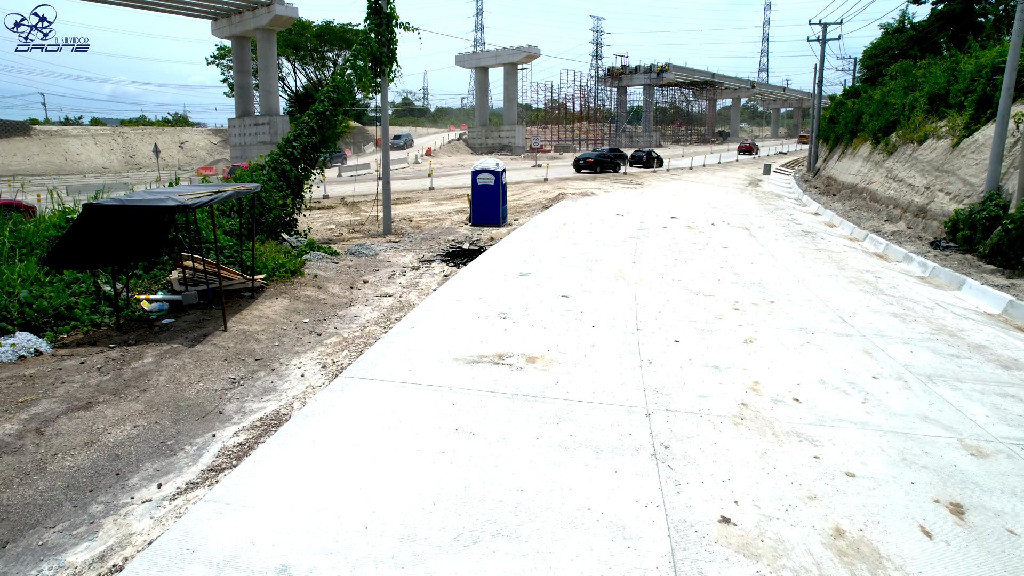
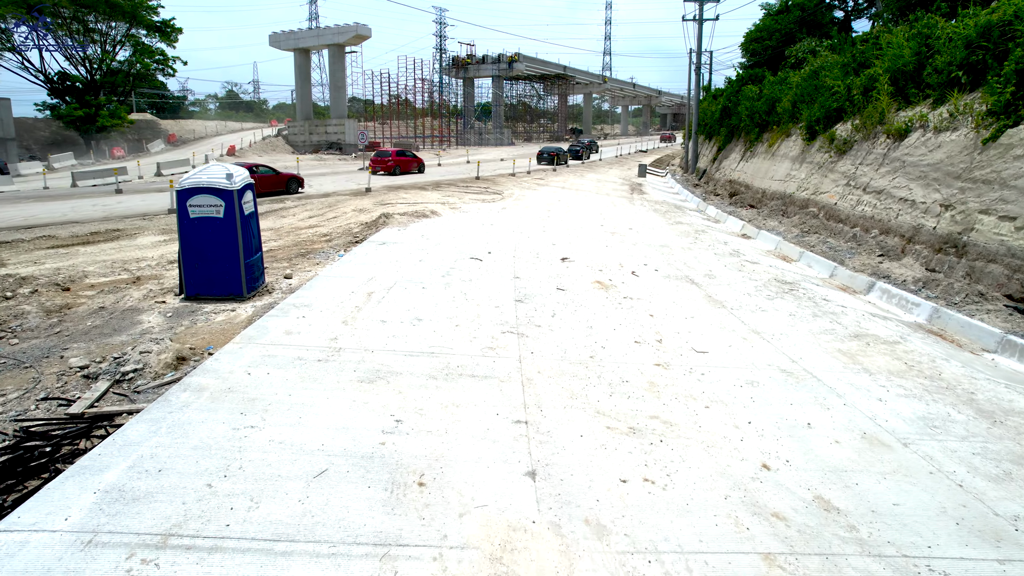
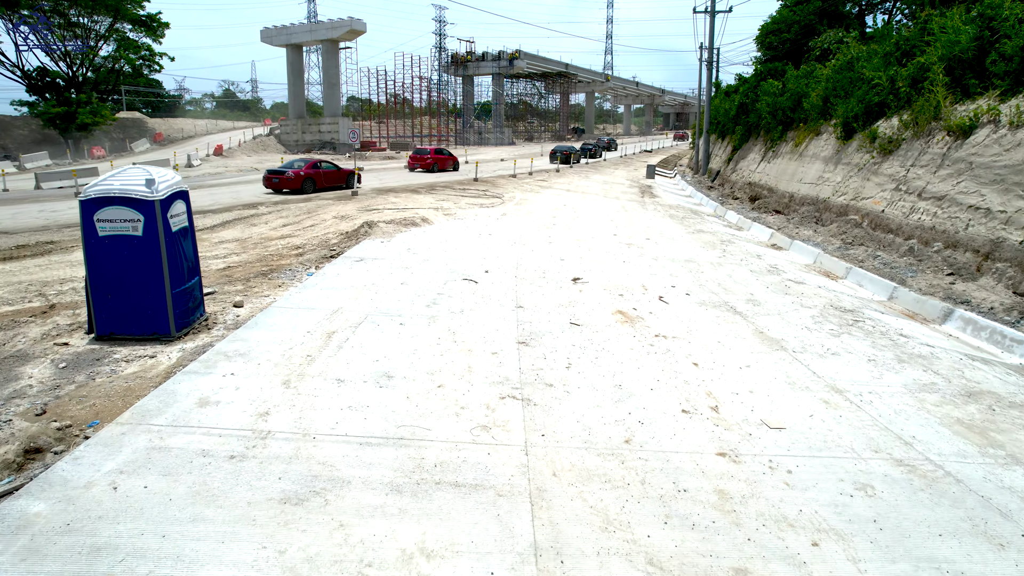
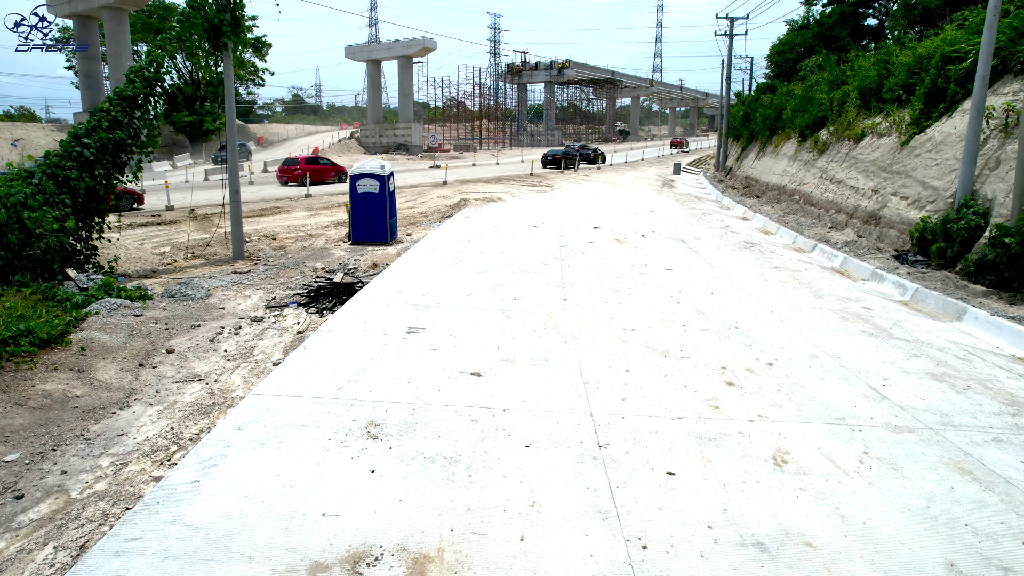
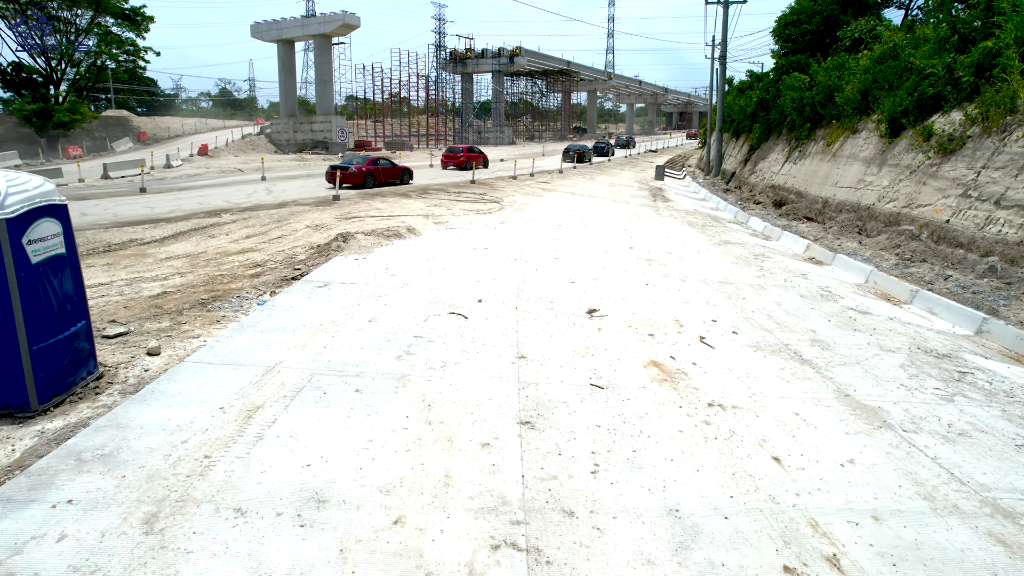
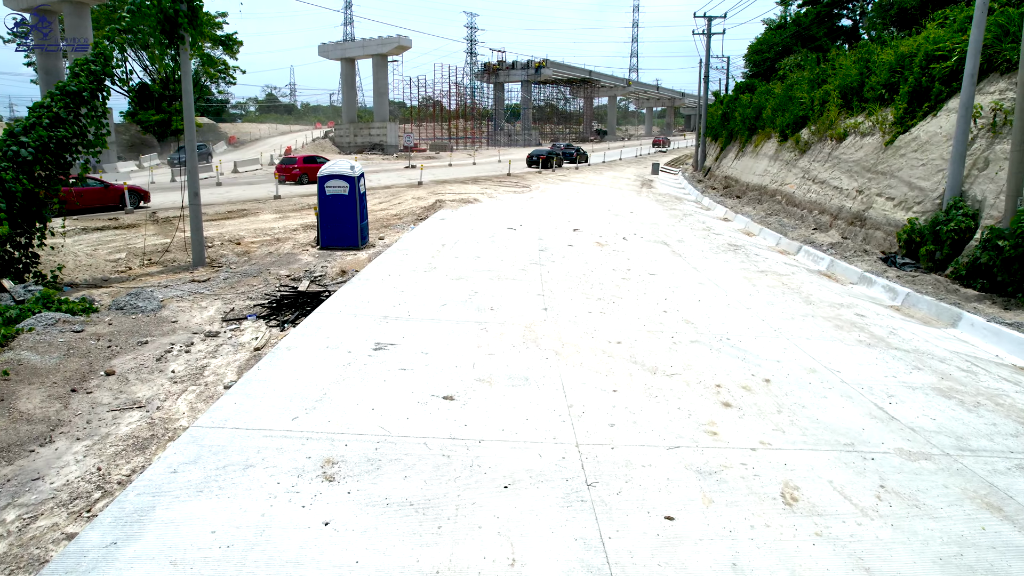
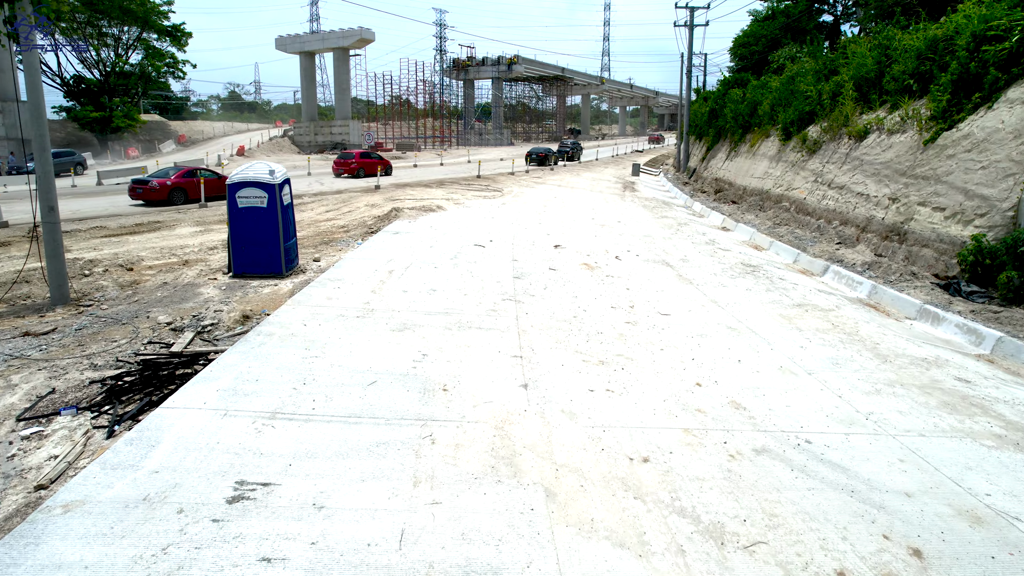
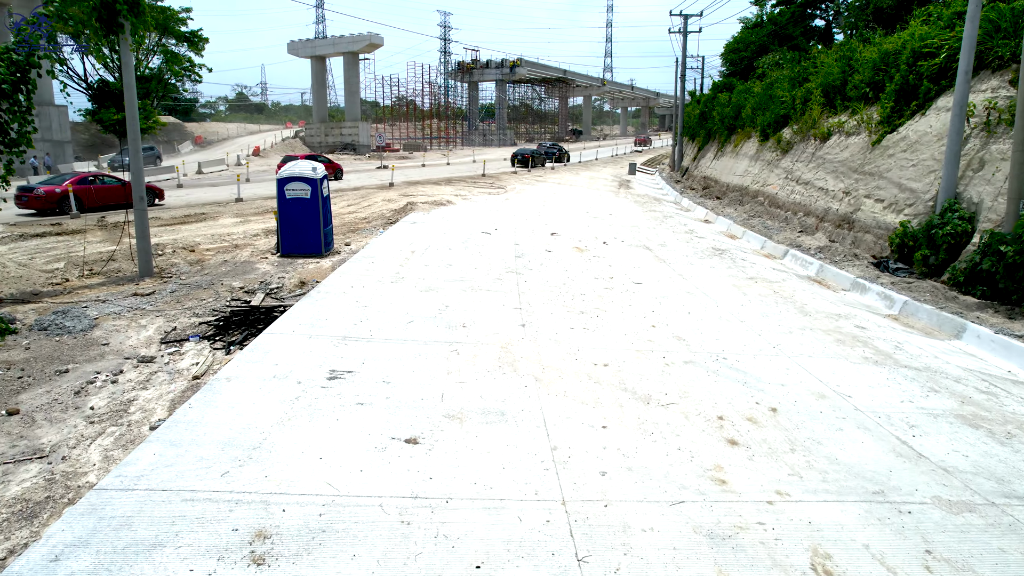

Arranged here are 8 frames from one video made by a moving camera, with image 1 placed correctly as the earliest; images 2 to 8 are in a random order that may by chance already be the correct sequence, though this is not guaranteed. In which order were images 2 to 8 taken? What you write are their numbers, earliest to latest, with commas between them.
4, 6, 8, 7, 2, 3, 5
